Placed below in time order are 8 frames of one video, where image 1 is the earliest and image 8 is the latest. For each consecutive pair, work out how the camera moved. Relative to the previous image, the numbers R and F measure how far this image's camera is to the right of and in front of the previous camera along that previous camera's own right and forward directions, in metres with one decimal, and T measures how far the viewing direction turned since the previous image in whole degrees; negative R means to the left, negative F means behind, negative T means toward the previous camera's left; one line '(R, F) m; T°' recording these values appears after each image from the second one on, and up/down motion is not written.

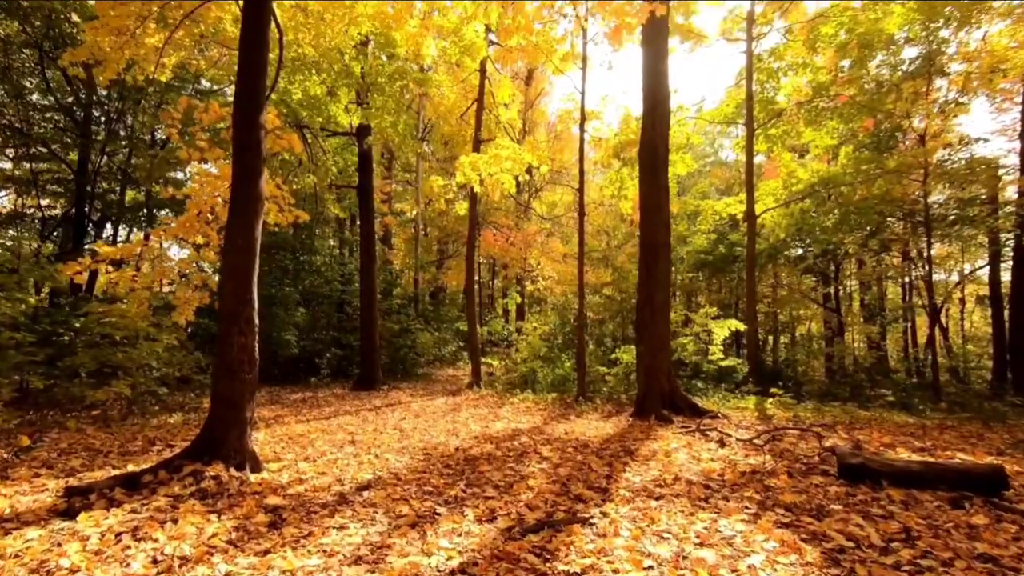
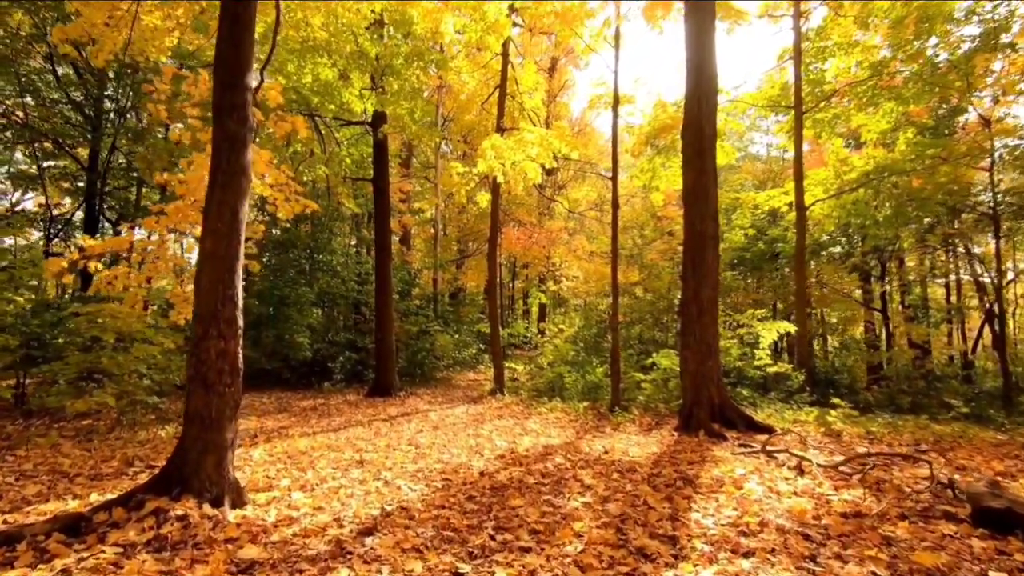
(-0.1, +0.9) m; -2°
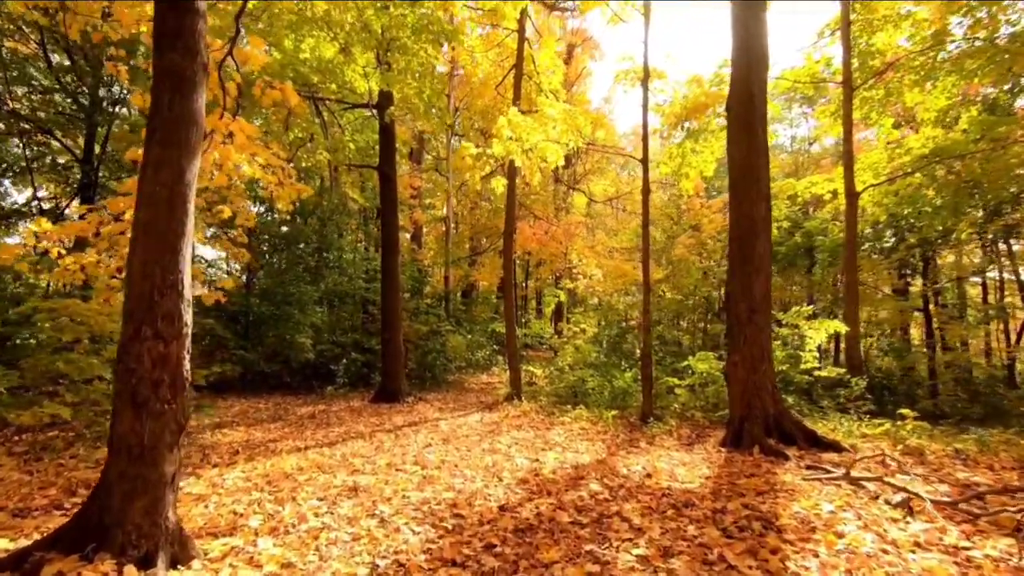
(-0.1, +1.0) m; -1°
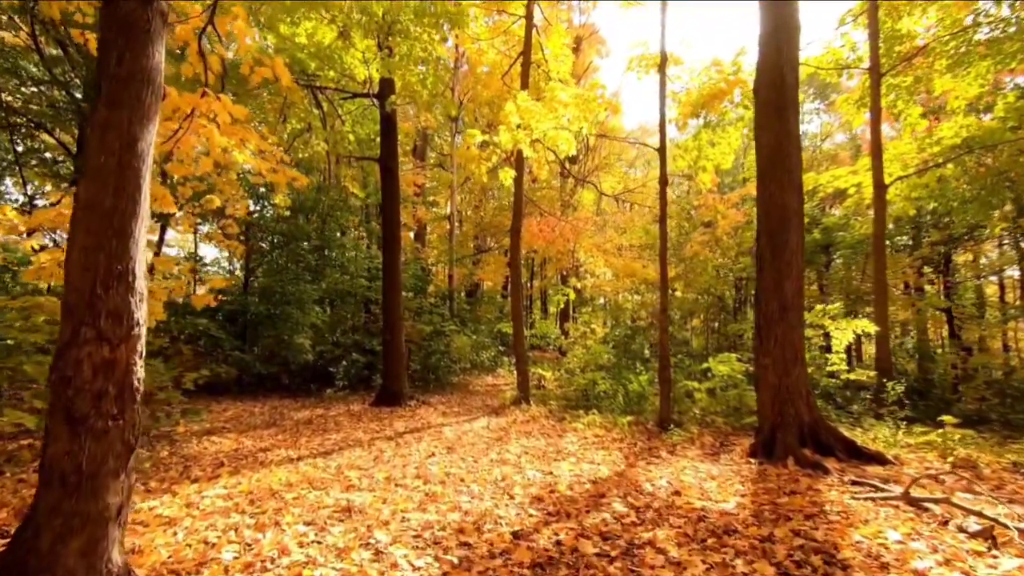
(-0.1, +0.5) m; 0°
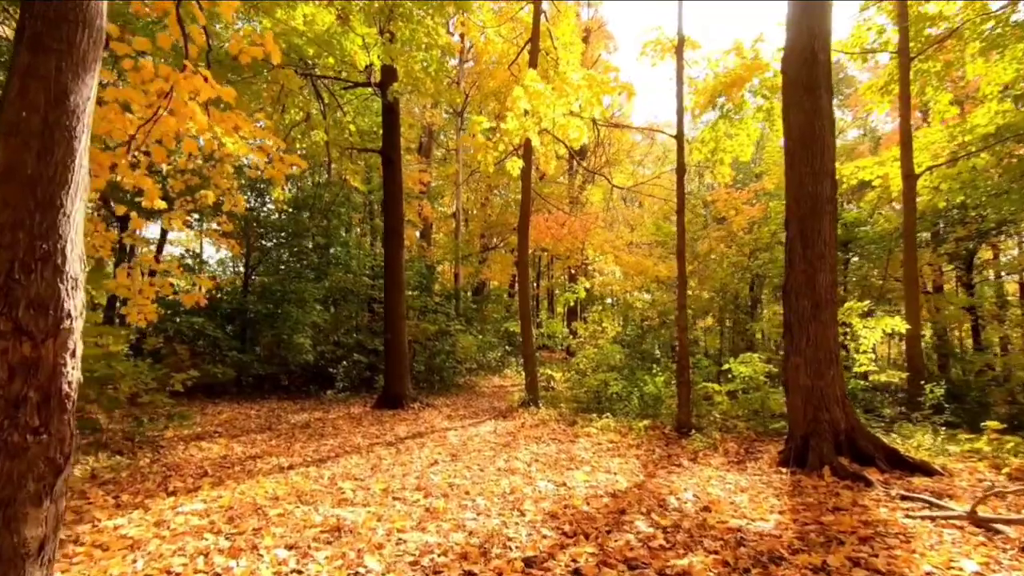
(0.0, +0.5) m; -1°
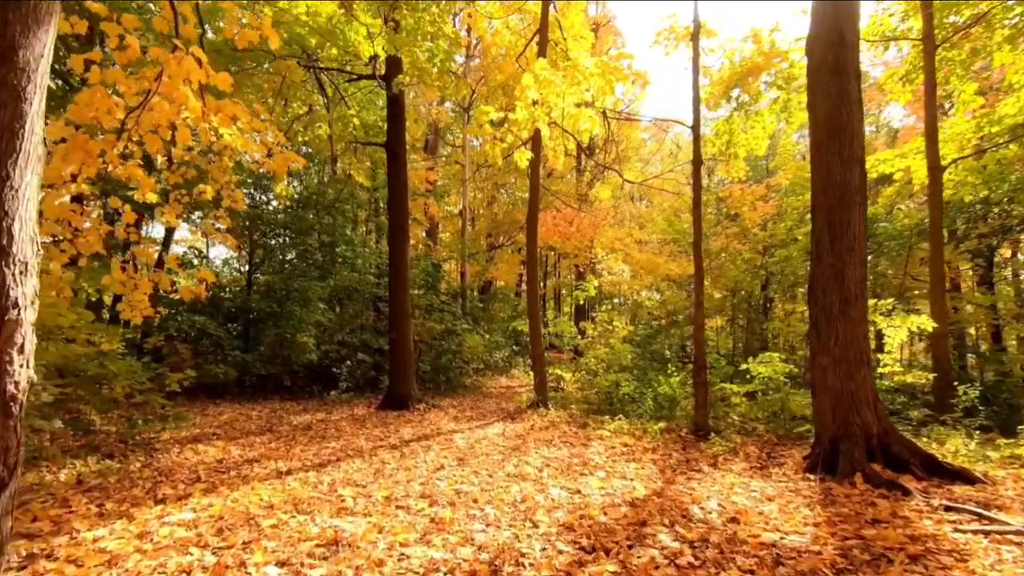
(0.0, +0.3) m; -1°
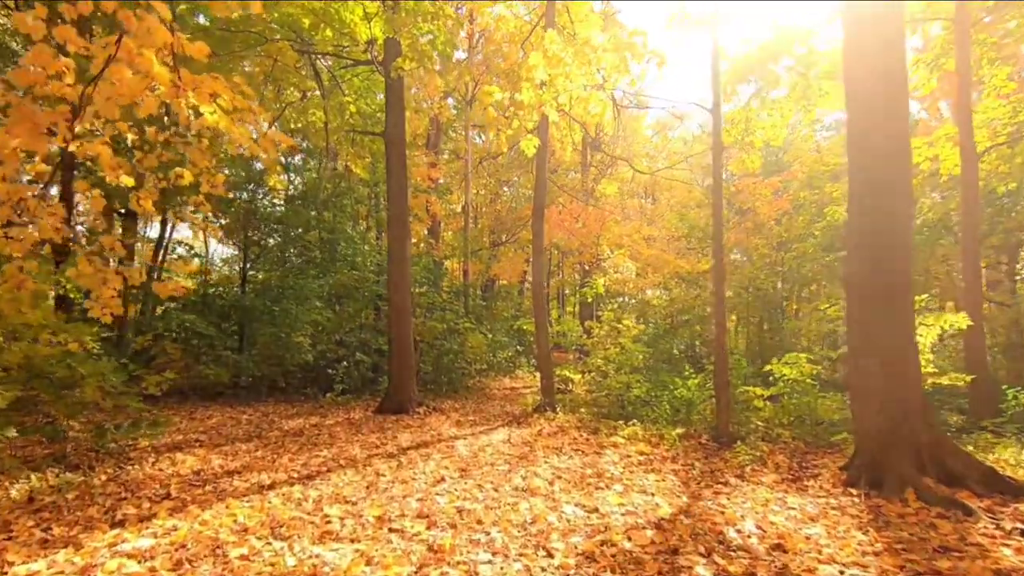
(0.0, +0.5) m; 0°
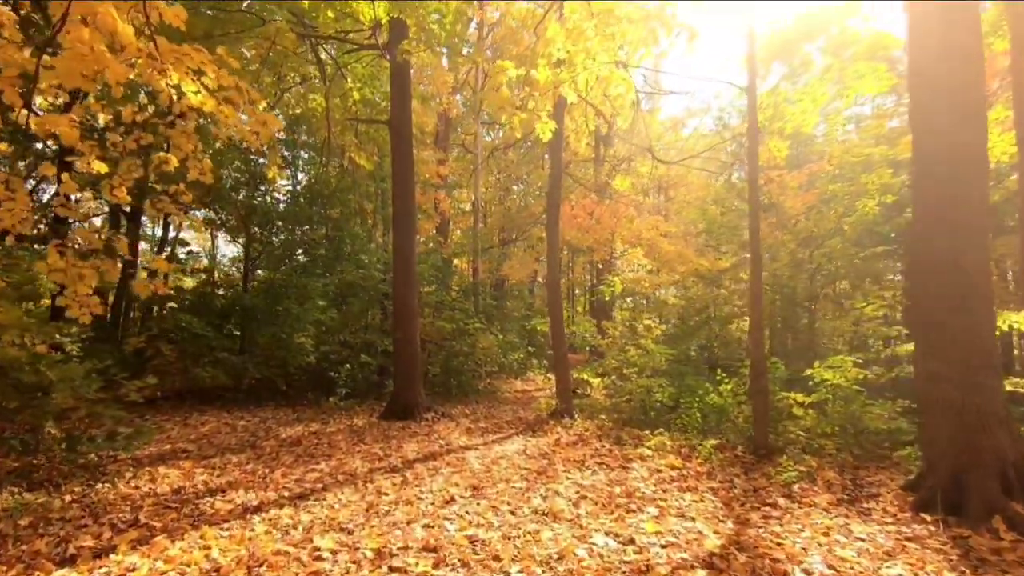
(-0.1, +0.6) m; -1°
